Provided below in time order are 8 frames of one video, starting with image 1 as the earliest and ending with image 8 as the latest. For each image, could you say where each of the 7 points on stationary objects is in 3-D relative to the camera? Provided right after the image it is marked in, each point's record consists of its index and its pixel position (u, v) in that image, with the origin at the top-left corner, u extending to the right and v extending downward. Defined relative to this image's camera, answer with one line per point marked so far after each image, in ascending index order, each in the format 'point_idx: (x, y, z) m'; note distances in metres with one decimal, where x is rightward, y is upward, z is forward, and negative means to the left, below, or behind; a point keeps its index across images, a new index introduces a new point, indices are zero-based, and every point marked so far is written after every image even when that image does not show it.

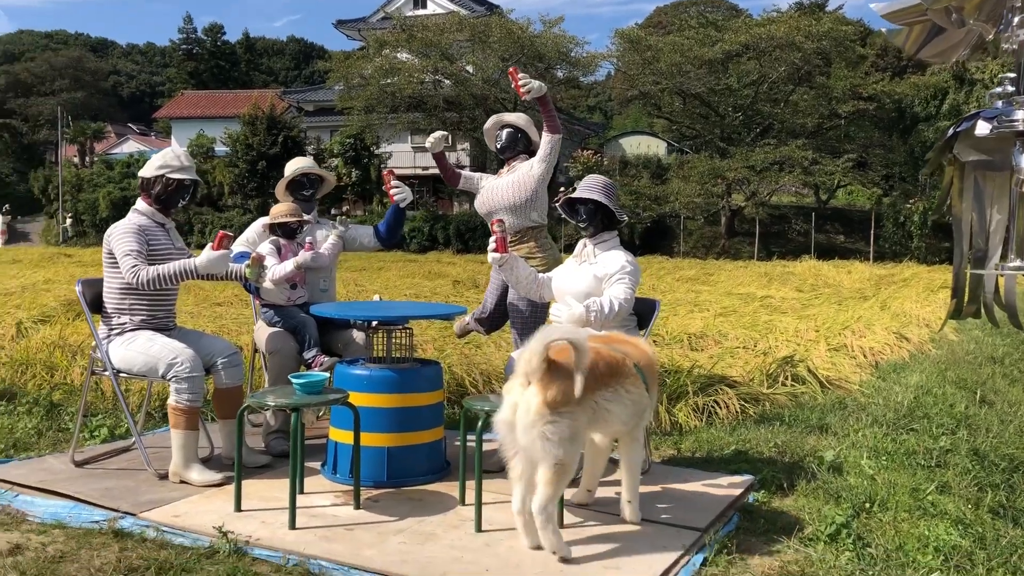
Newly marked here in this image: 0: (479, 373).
0: (-0.2, -0.6, +7.1) m
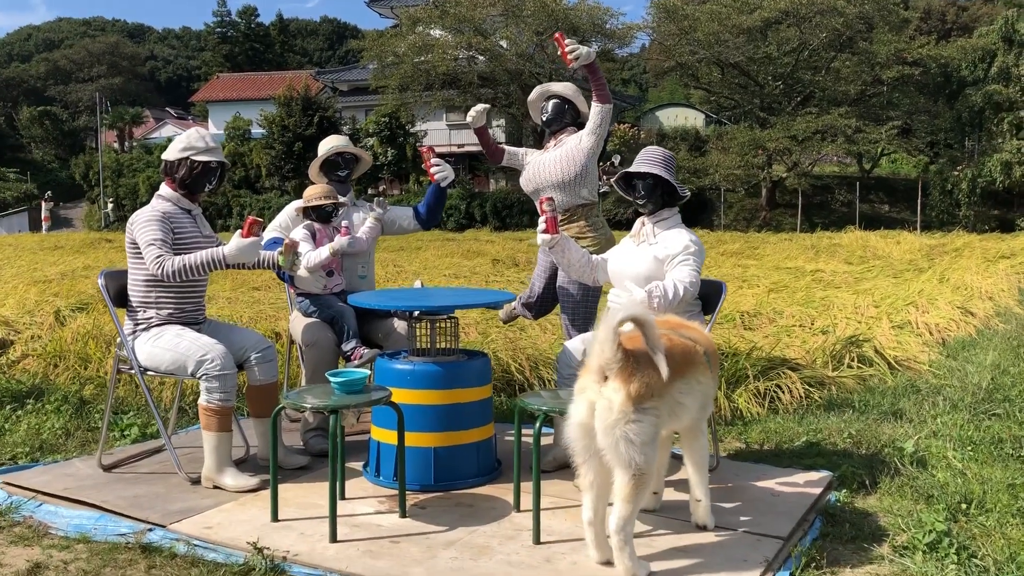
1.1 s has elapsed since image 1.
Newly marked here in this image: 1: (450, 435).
0: (+0.1, -0.5, +6.7) m
1: (-0.3, -0.6, +3.8) m
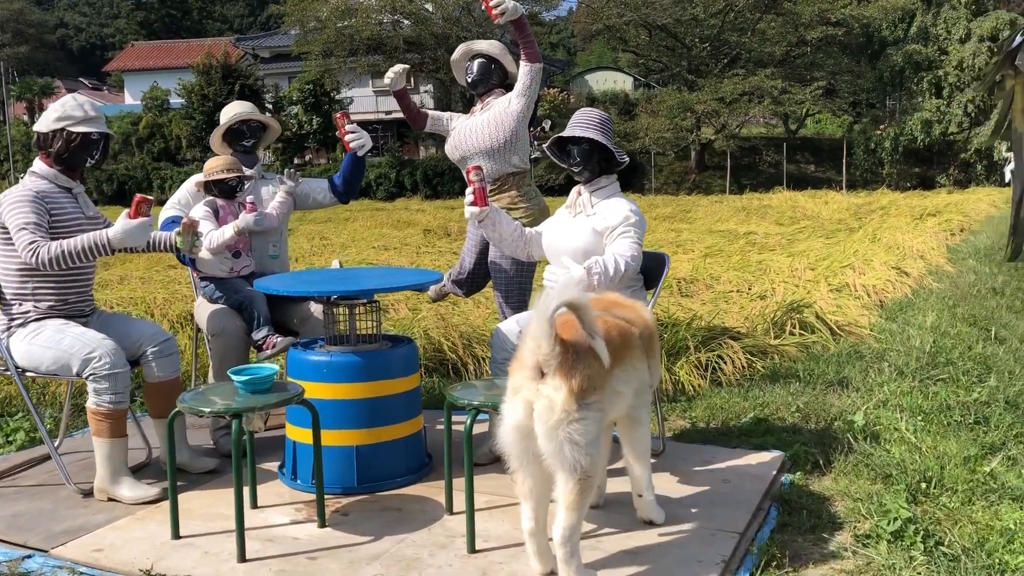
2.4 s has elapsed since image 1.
0: (-0.4, -0.3, +6.4) m
1: (-0.5, -0.5, +3.5) m
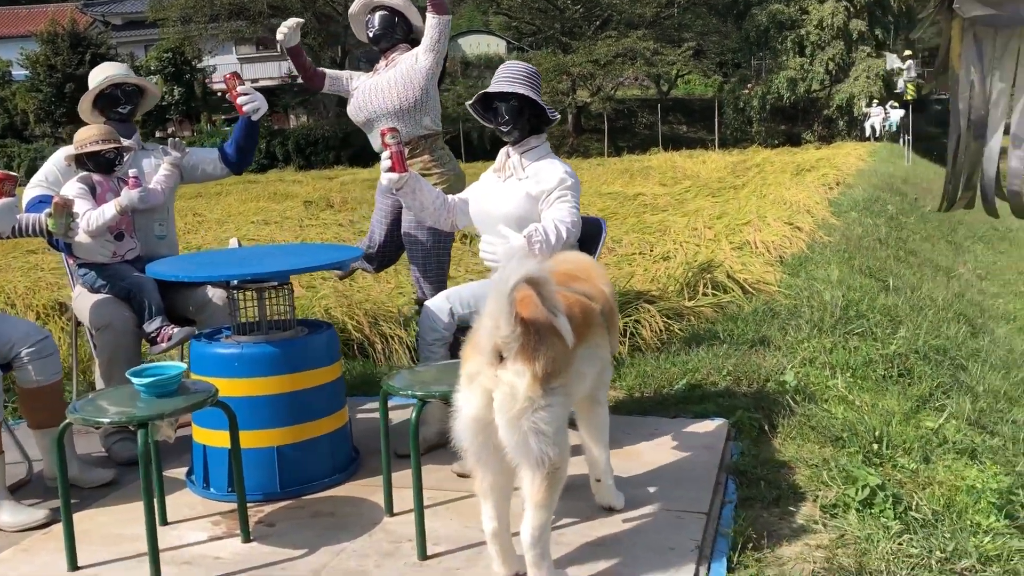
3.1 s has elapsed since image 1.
0: (-1.0, -0.2, +6.0) m
1: (-0.7, -0.5, +3.1) m
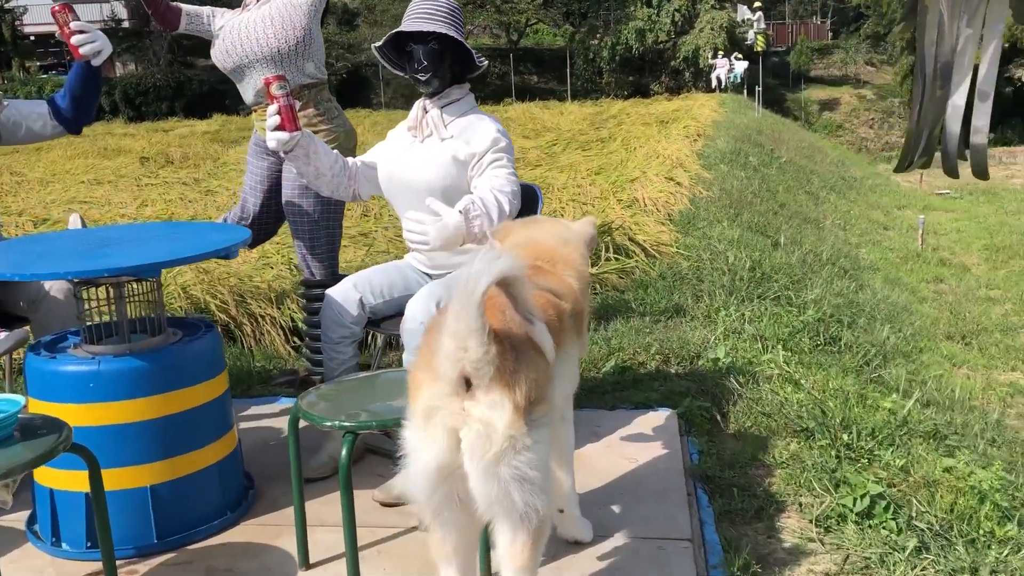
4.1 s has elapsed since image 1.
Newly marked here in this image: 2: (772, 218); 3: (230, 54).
0: (-1.6, 0.0, +5.2) m
1: (-0.9, -0.5, +2.4) m
2: (+2.4, +0.6, +8.7) m
3: (-1.1, +0.9, +3.6) m
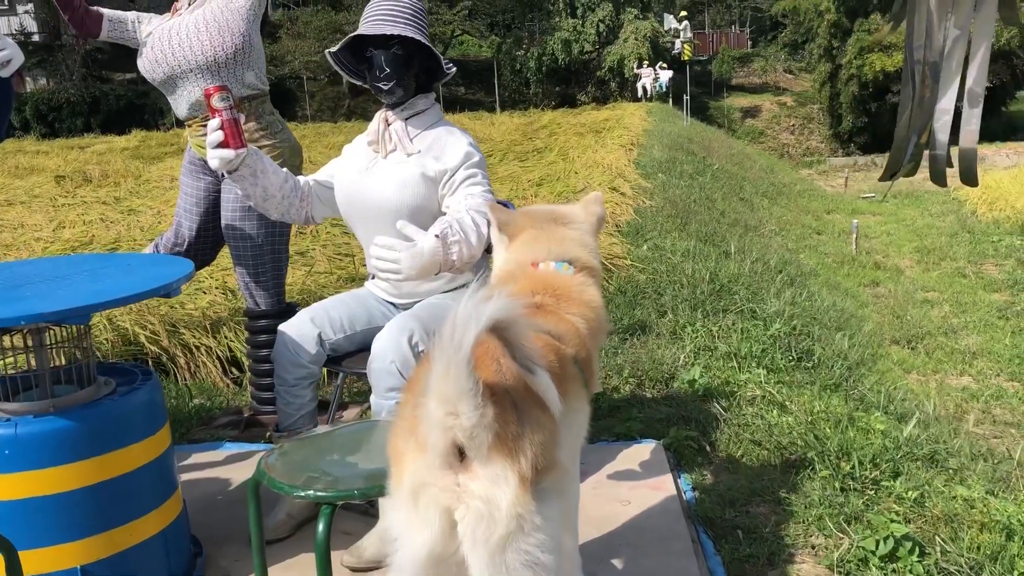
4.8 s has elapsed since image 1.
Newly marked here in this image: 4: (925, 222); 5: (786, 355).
0: (-1.8, -0.2, +4.8) m
1: (-0.9, -0.6, +2.1) m
2: (+1.9, +0.6, +8.5) m
3: (-1.2, +0.8, +3.2) m
4: (+5.8, +0.9, +13.3) m
5: (+1.3, -0.3, +4.3) m
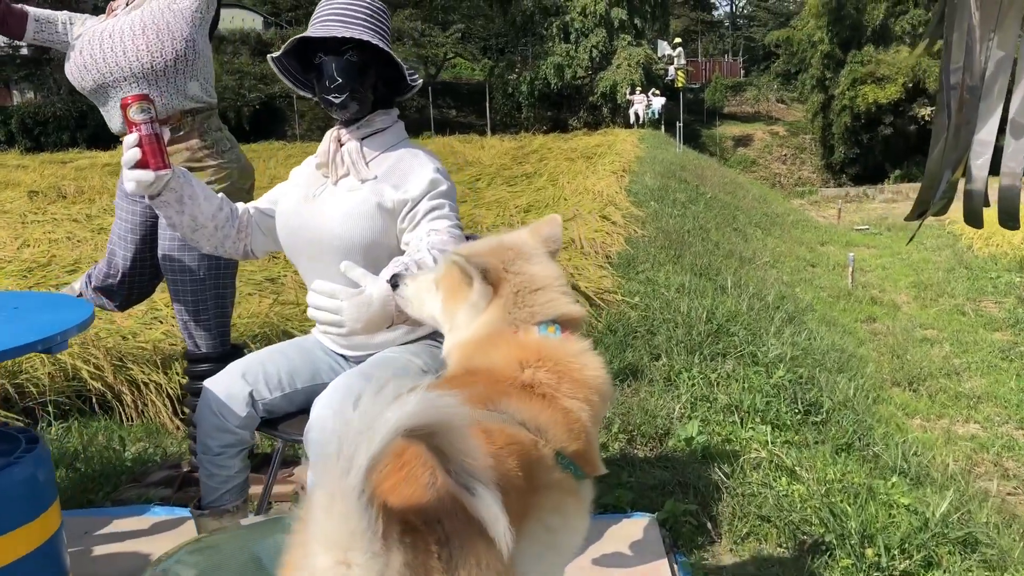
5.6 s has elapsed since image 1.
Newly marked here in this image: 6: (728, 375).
0: (-1.9, -0.3, +4.4) m
1: (-1.0, -0.6, +1.7) m
2: (+1.7, +0.2, +8.2) m
3: (-1.3, +0.7, +2.8) m
4: (+5.7, +0.4, +13.0) m
5: (+1.2, -0.5, +3.9) m
6: (+1.0, -0.4, +4.2) m
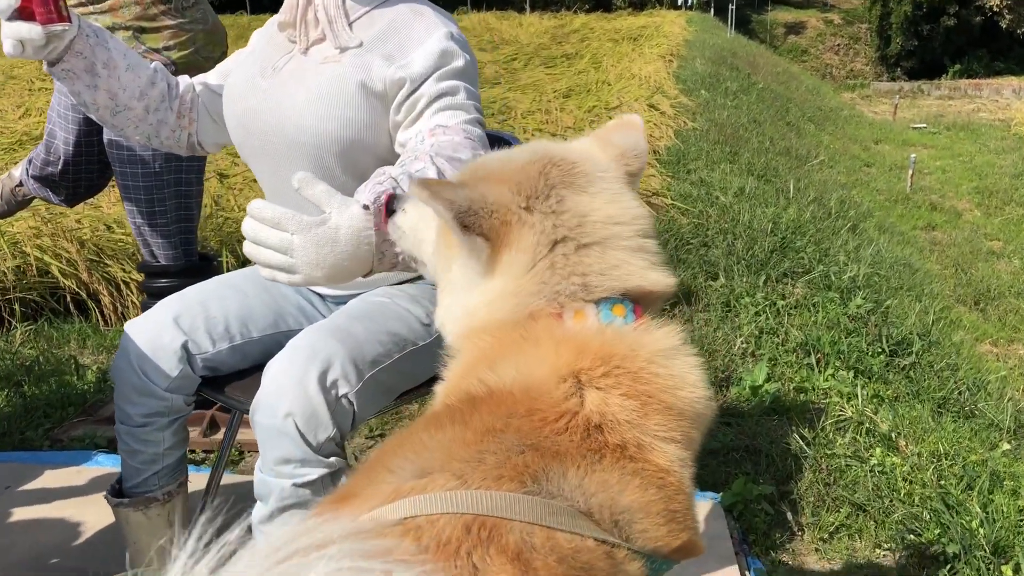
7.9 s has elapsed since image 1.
0: (-1.8, +0.2, +3.8) m
1: (-0.9, -0.5, +1.1) m
2: (+2.0, +1.0, +7.4) m
3: (-1.2, +0.9, +2.1) m
4: (+6.1, +1.6, +12.0) m
5: (+1.3, -0.2, +3.3) m
6: (+1.1, -0.1, +3.6) m
